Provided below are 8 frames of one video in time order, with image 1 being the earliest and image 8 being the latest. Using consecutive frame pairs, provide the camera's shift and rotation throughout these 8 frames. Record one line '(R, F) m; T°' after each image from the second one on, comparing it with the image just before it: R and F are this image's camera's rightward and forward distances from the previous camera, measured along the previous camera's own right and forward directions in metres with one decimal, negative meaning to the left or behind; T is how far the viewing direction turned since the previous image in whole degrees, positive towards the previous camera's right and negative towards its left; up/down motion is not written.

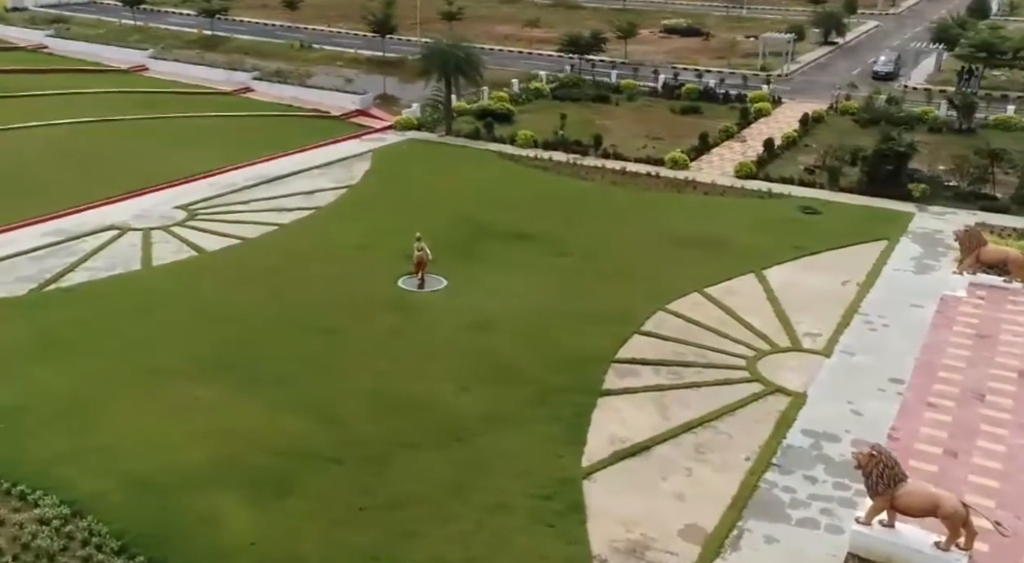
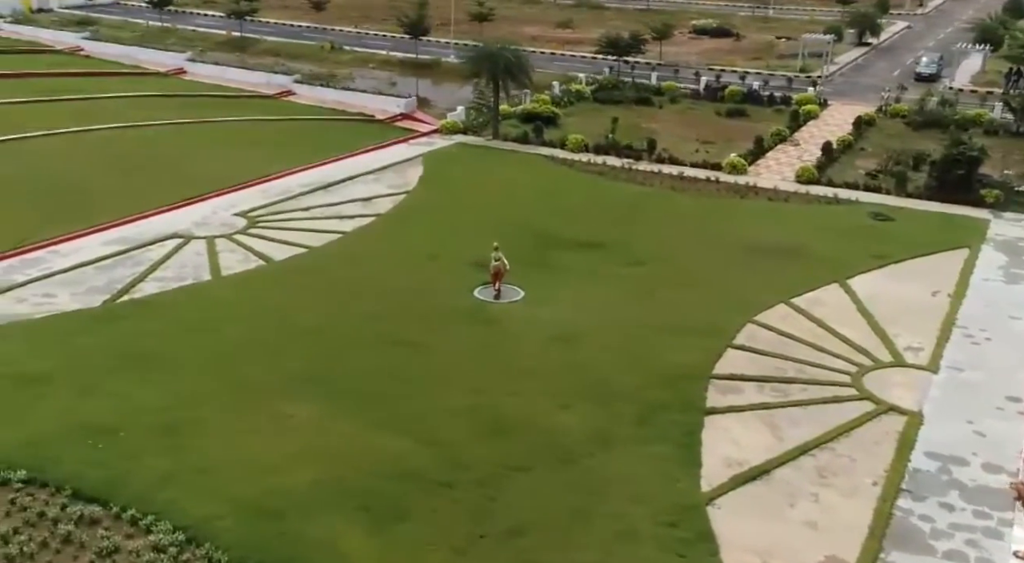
(-1.3, +0.4) m; -1°
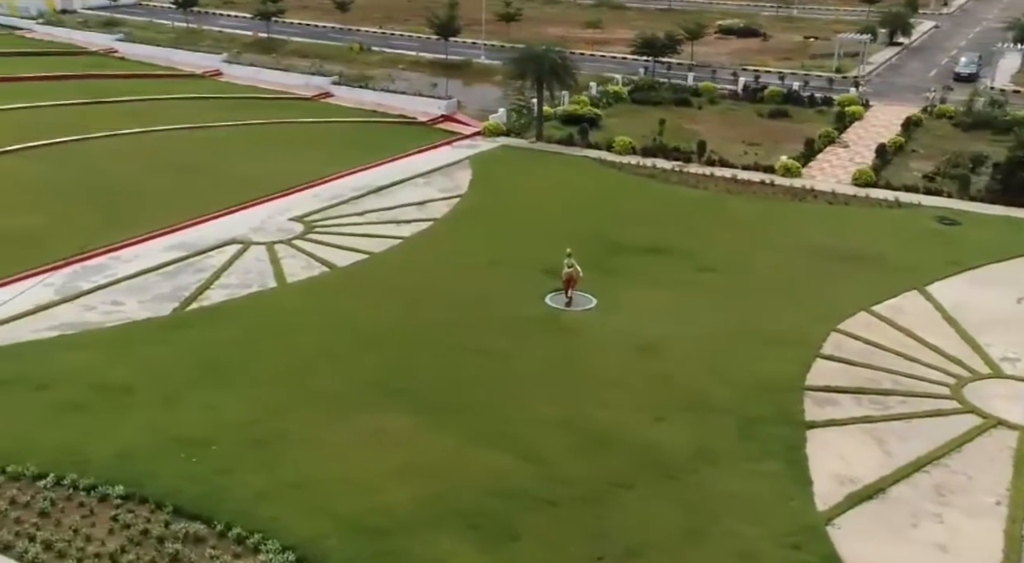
(-1.1, +0.3) m; -1°
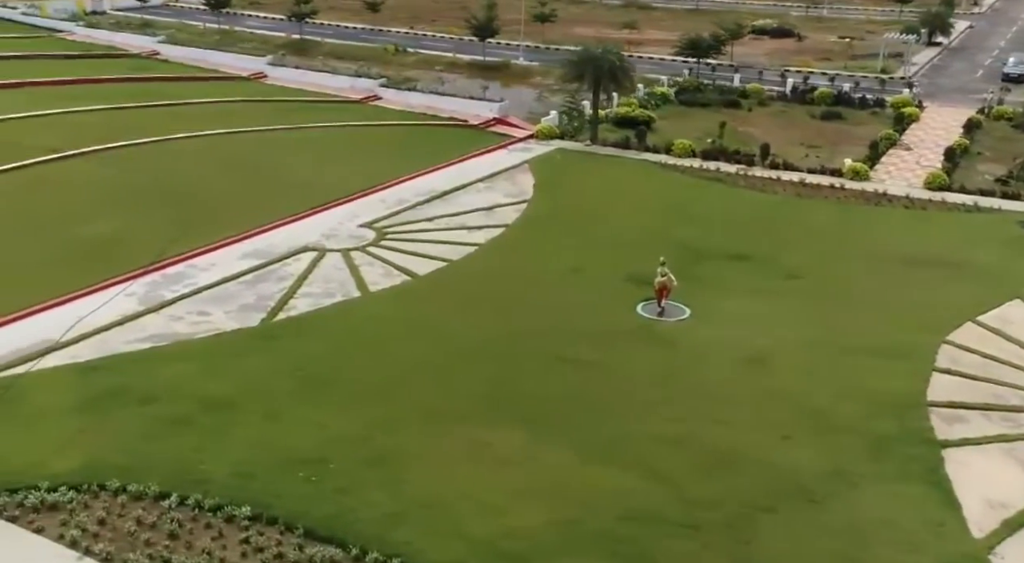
(-1.4, +0.4) m; -1°
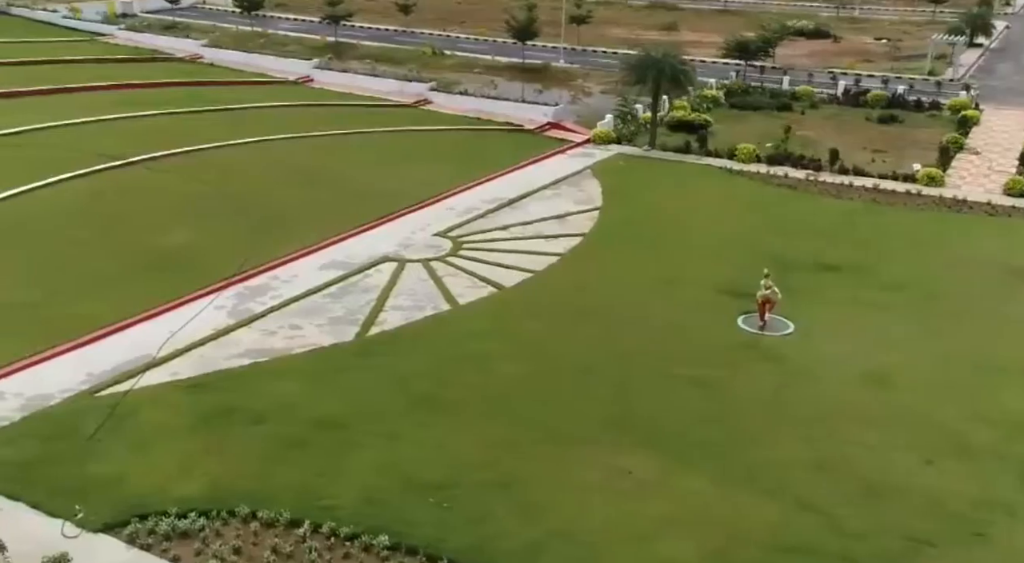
(-1.4, +0.4) m; -1°
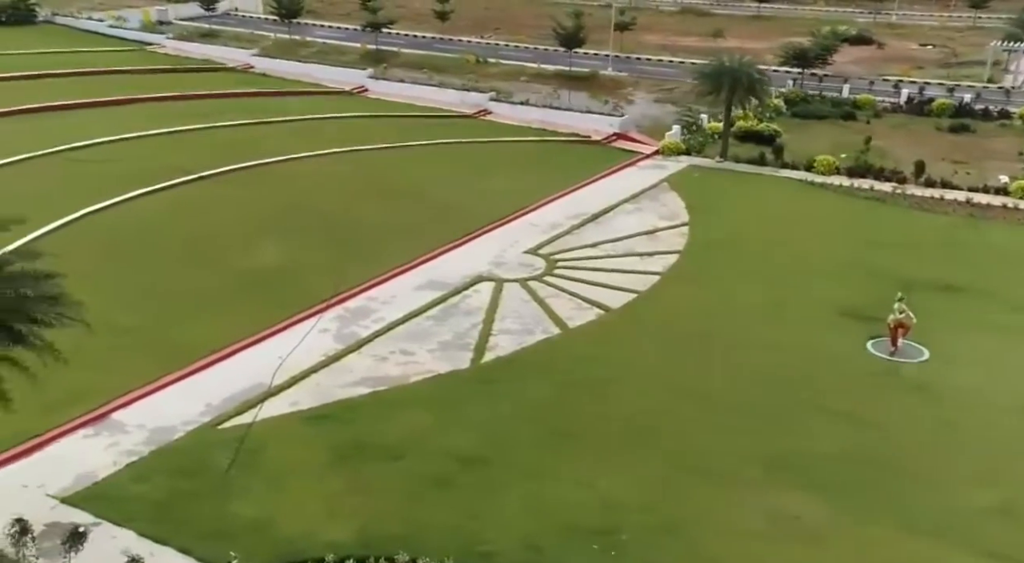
(-1.7, +0.6) m; -1°
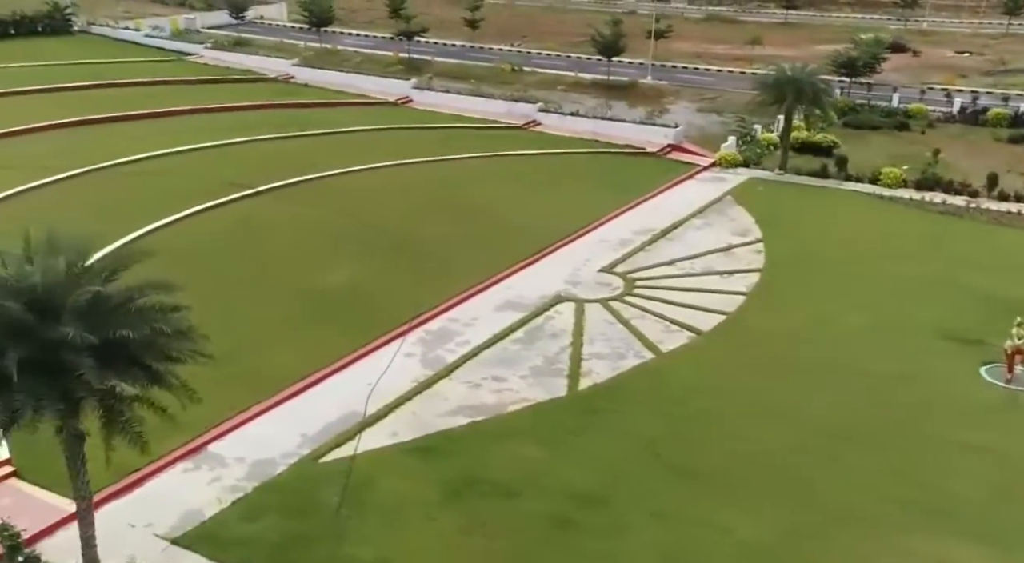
(-1.3, +0.5) m; -1°
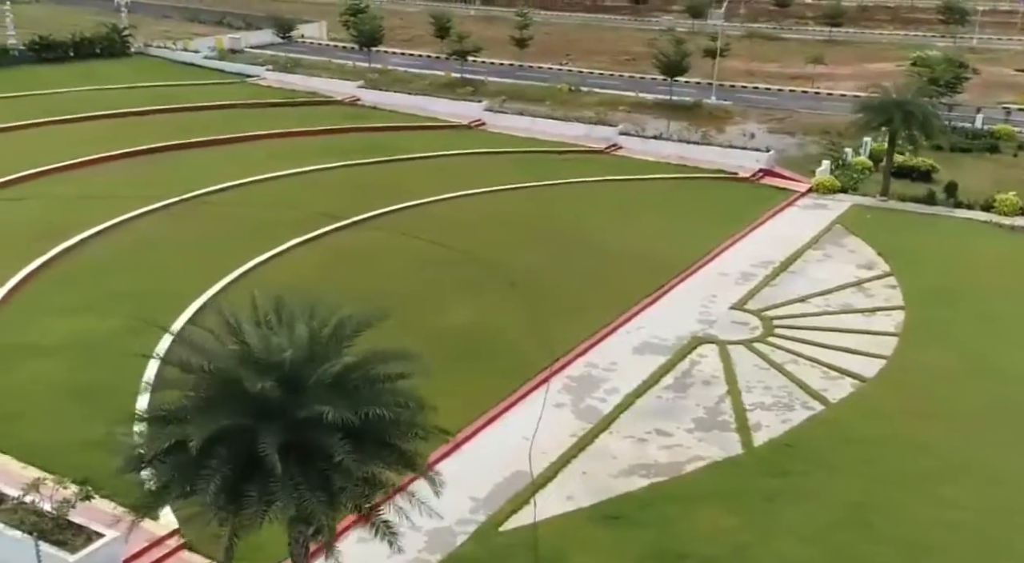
(-2.1, +0.9) m; -1°
